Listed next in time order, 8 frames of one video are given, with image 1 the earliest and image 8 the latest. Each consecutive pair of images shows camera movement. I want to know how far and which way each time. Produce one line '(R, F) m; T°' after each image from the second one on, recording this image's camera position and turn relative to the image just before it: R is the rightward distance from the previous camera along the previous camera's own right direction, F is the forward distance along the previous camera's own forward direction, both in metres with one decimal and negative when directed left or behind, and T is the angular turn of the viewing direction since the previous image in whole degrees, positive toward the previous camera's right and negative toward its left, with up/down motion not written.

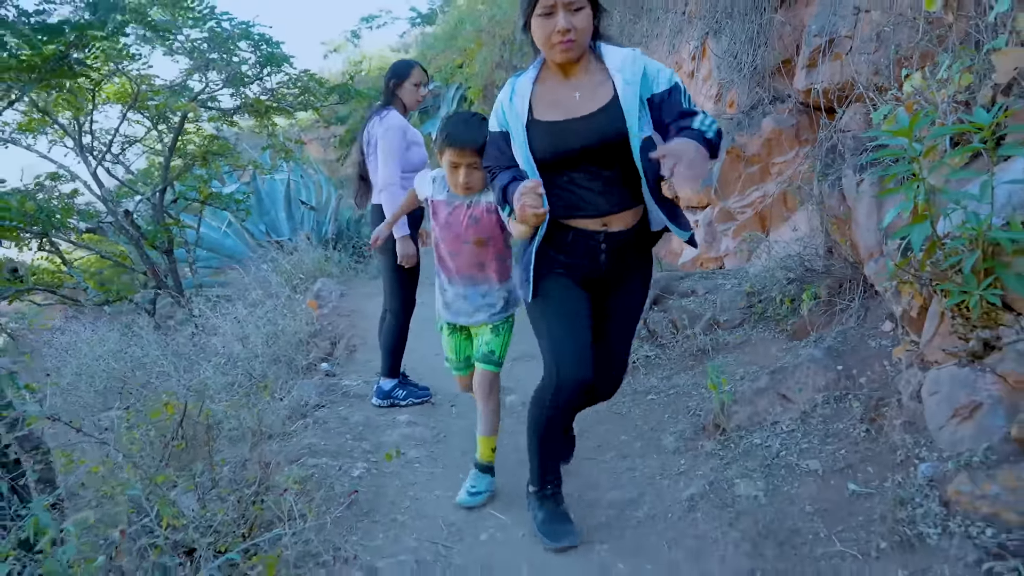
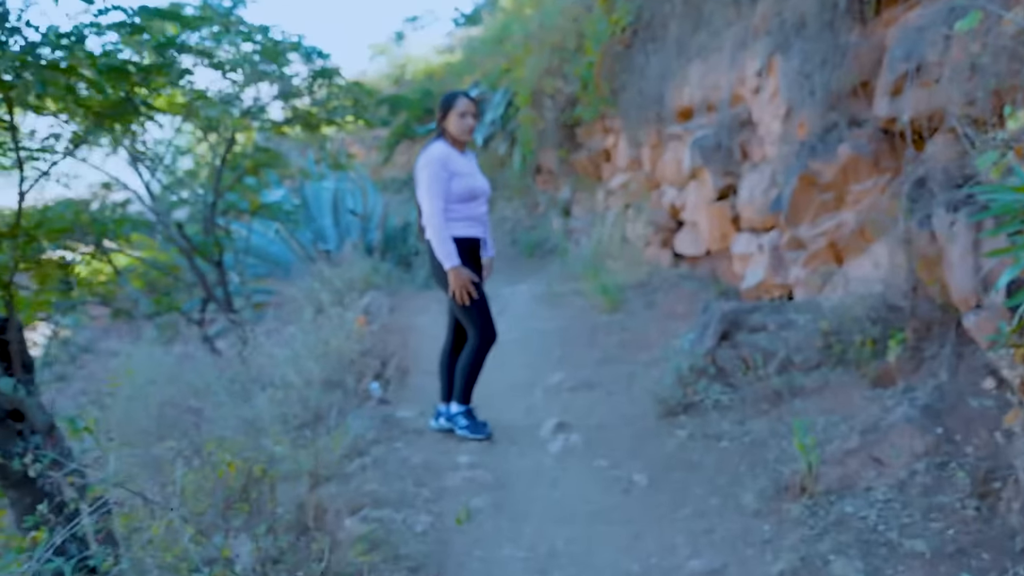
(-0.1, +0.1) m; -3°
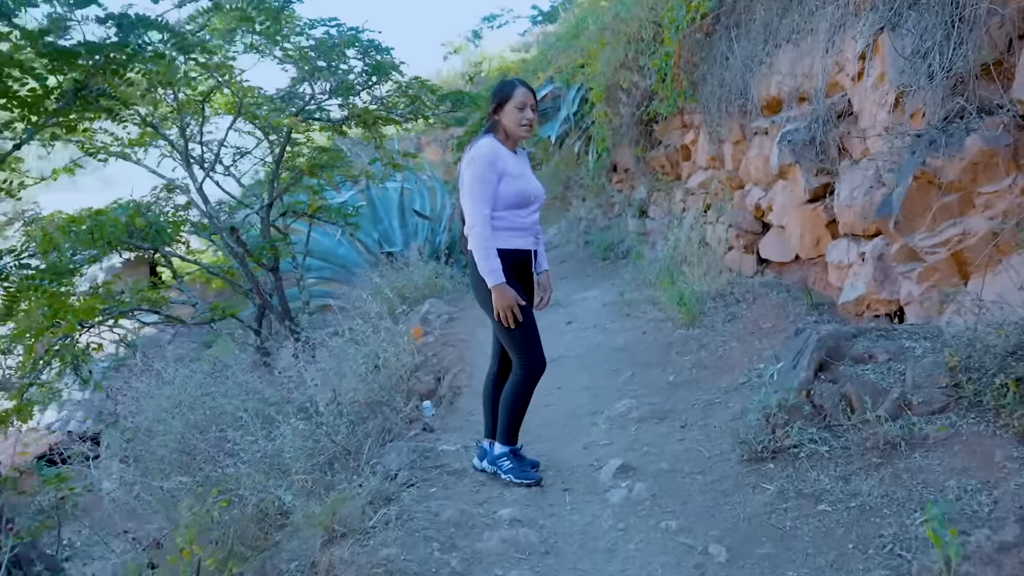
(+0.1, +0.4) m; -5°
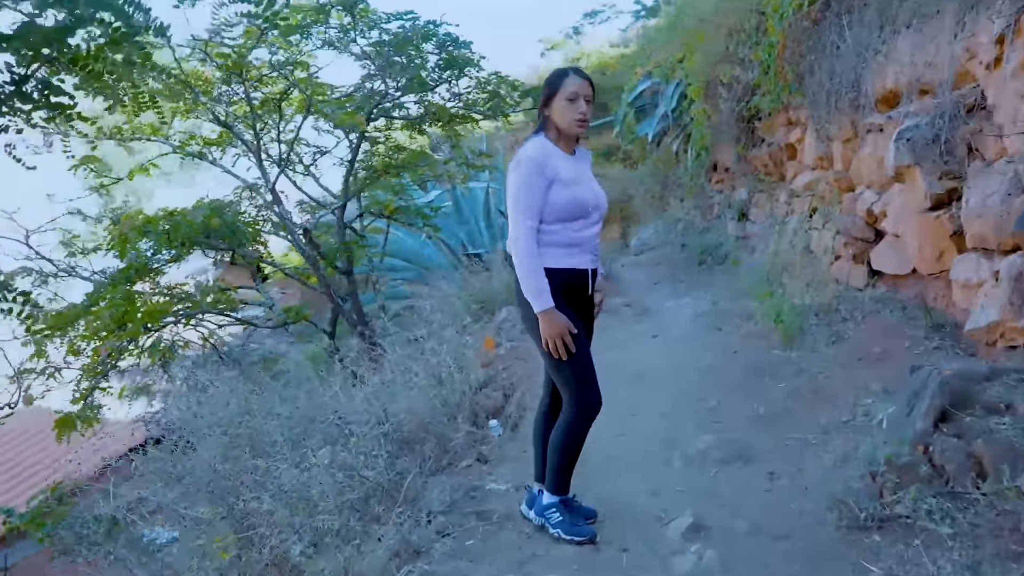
(+0.1, +0.4) m; -7°
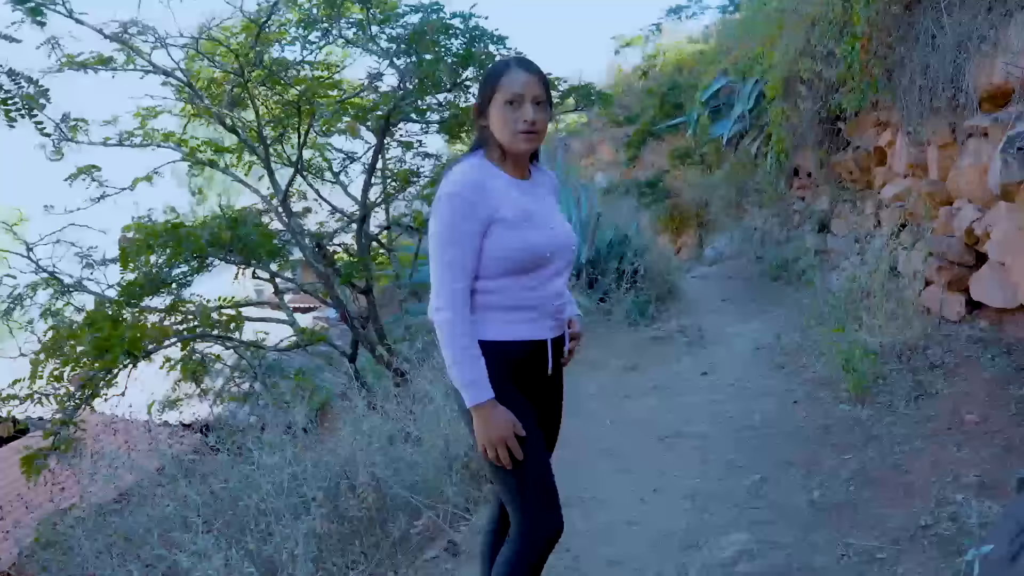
(+0.3, +0.6) m; -6°
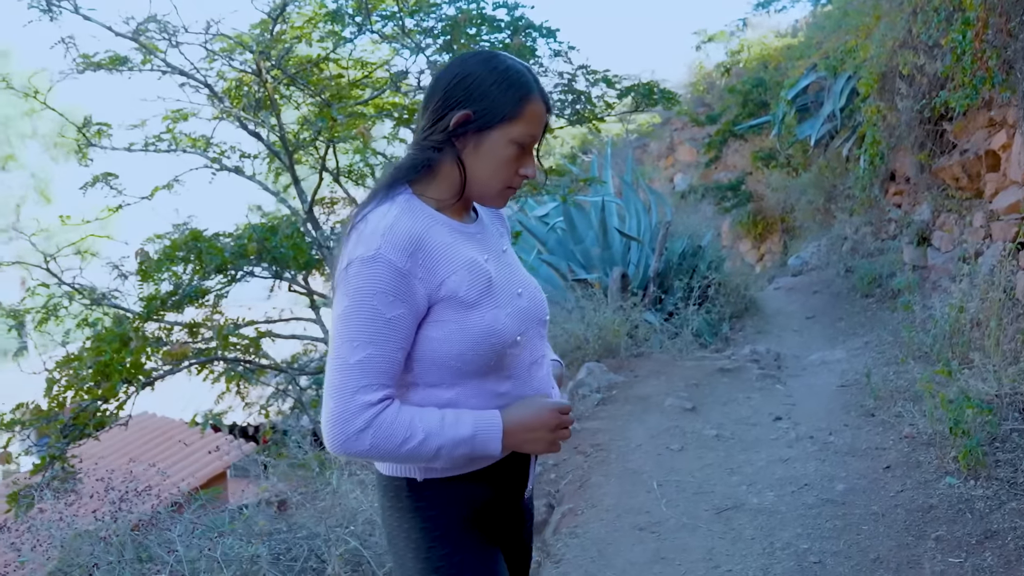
(+0.2, +0.5) m; -6°
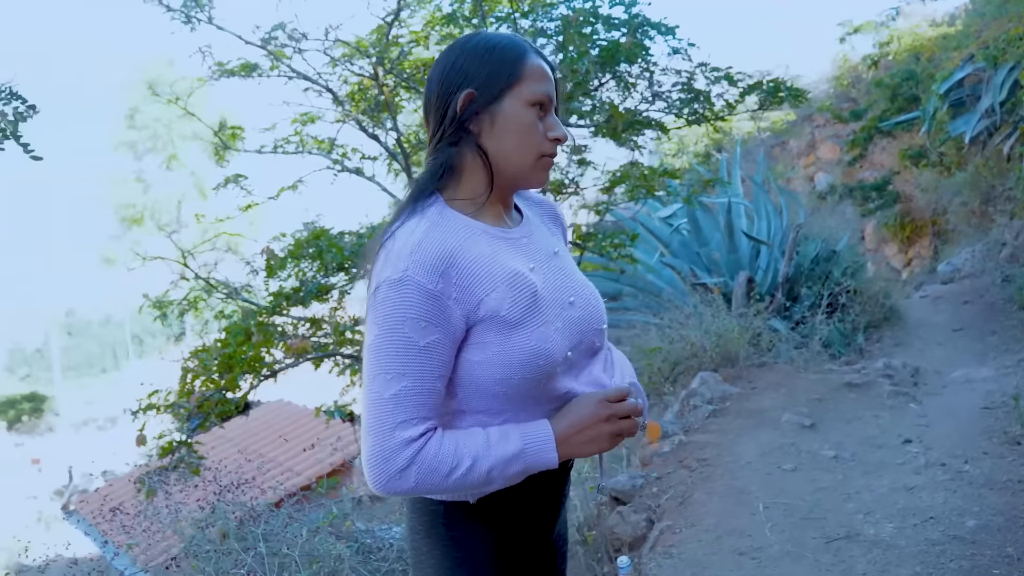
(+0.1, +0.1) m; -9°
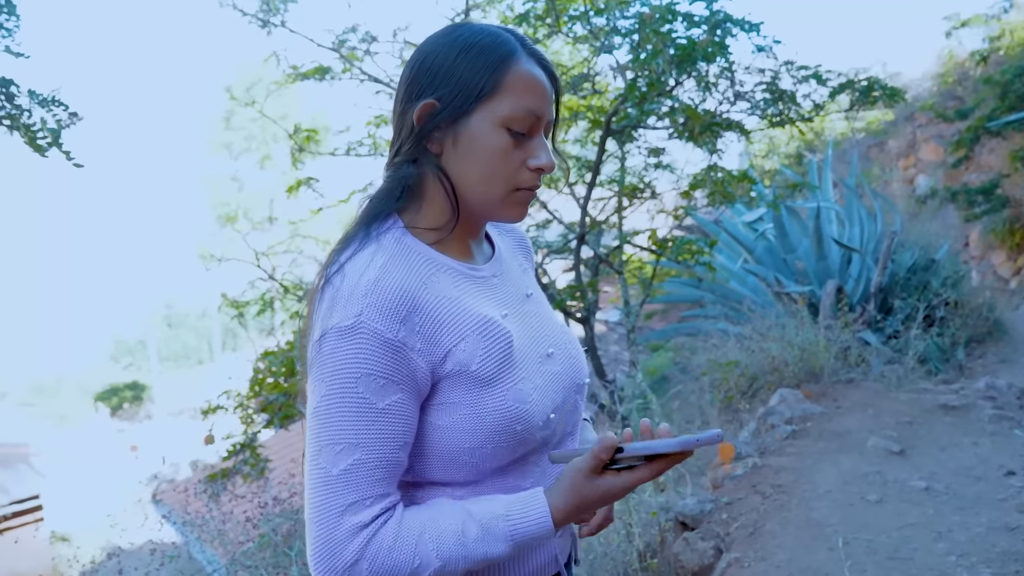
(+0.1, +0.1) m; -6°
